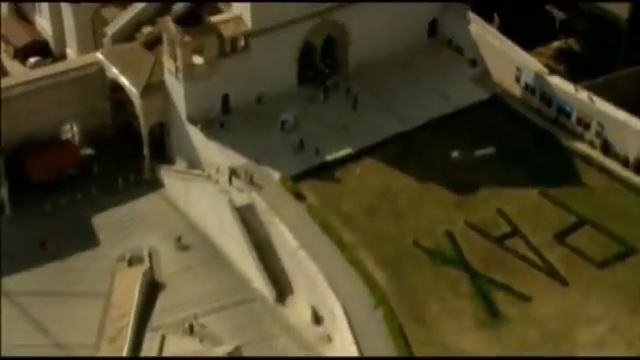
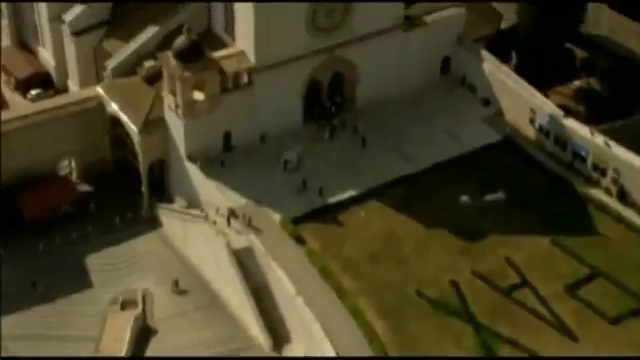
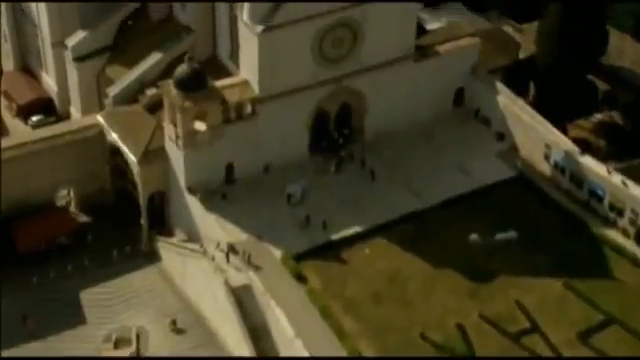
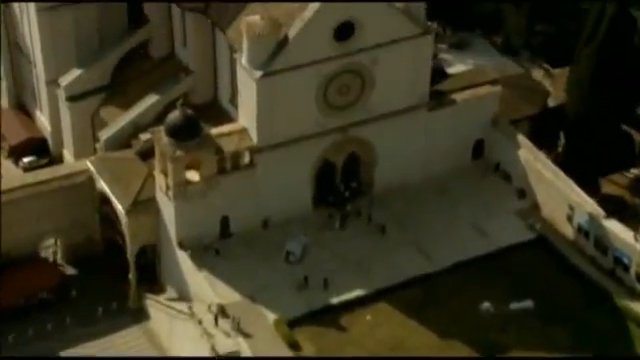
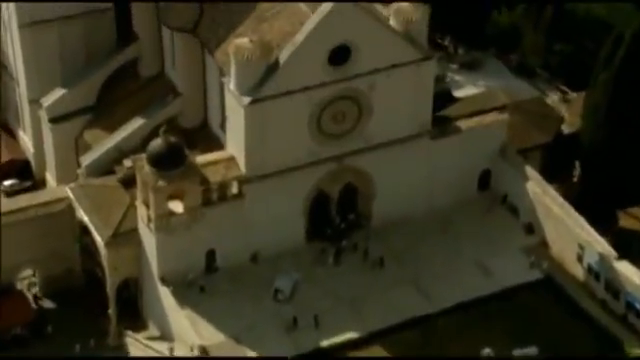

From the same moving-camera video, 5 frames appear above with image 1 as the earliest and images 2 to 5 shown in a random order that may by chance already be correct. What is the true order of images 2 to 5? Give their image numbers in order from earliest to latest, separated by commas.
2, 3, 4, 5
